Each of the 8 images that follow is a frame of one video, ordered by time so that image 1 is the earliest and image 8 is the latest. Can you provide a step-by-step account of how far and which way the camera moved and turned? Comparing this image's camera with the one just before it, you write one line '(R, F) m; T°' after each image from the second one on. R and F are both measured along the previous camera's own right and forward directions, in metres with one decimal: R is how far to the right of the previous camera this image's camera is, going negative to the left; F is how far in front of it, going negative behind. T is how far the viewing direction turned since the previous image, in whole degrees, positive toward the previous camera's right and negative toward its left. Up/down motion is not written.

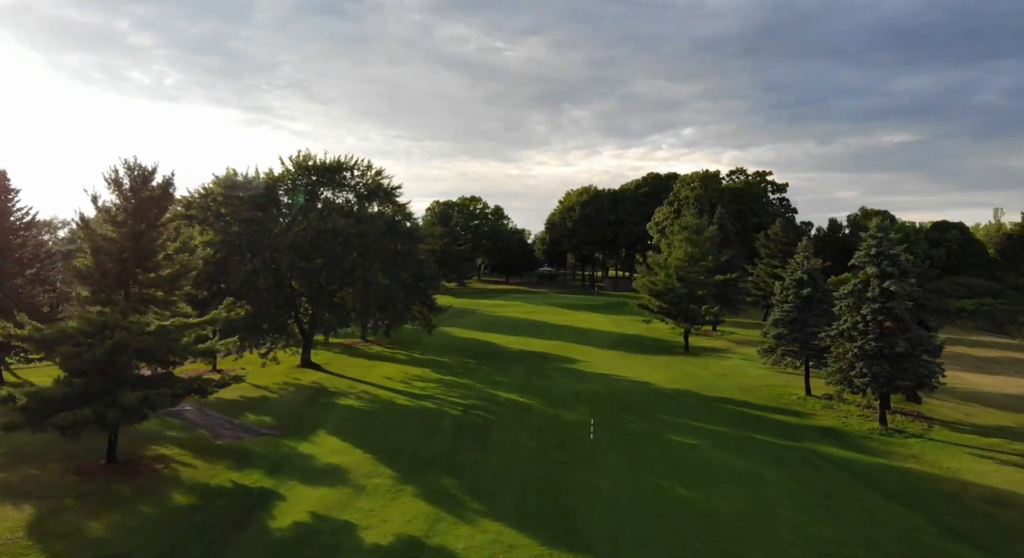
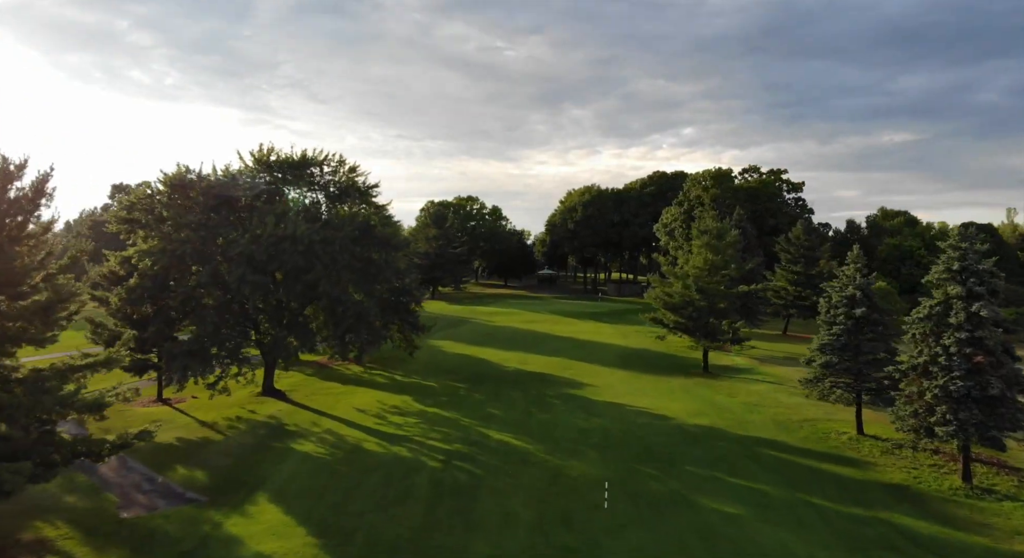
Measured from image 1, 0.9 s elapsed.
(+0.2, +4.5) m; 0°
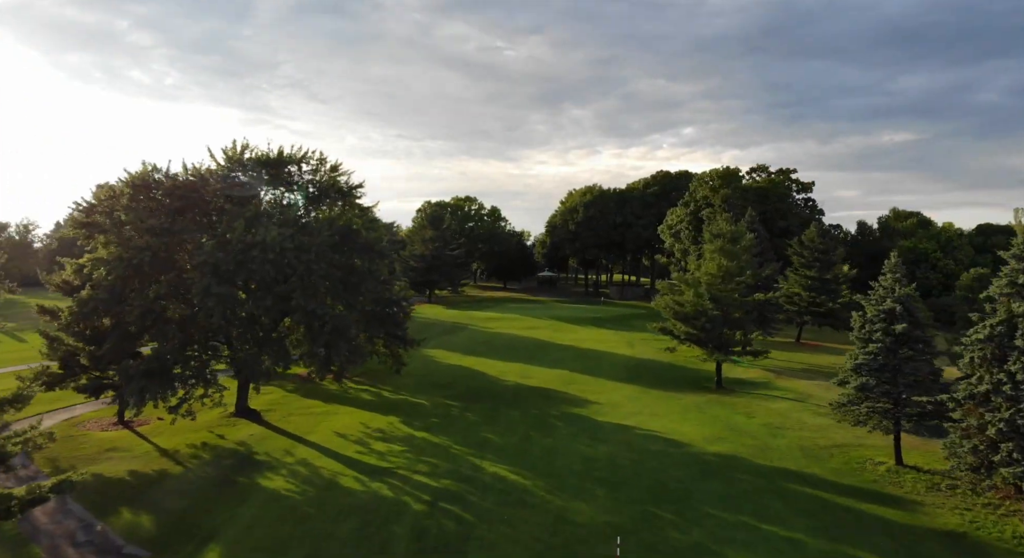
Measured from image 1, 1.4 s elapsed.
(+0.1, +2.5) m; 0°
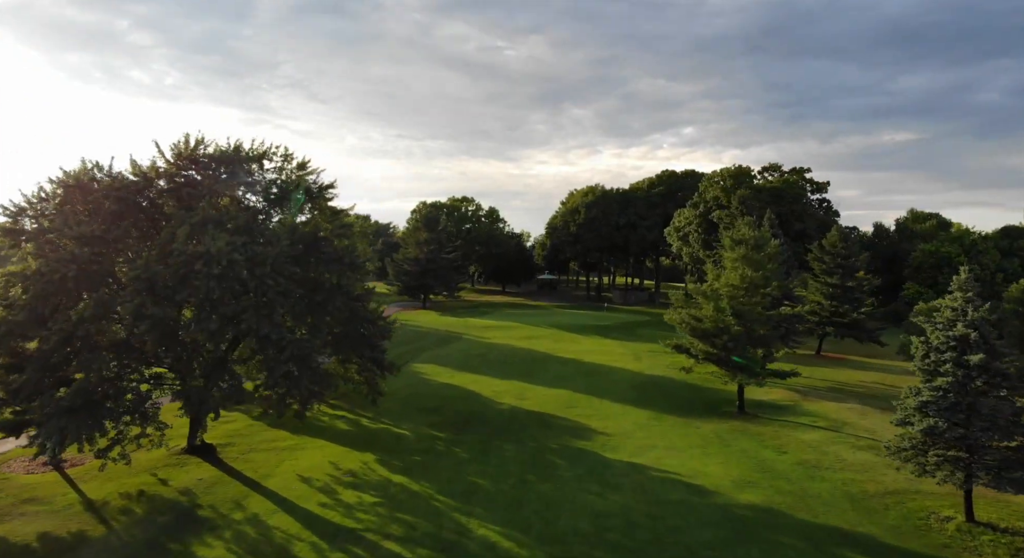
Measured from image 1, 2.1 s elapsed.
(+0.2, +3.4) m; 0°
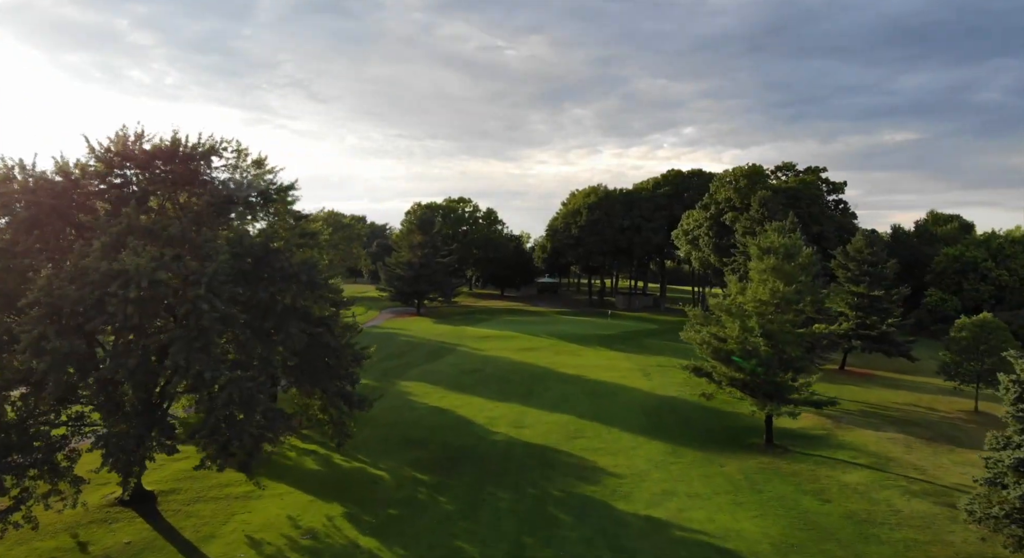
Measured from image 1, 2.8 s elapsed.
(+0.2, +3.4) m; 0°
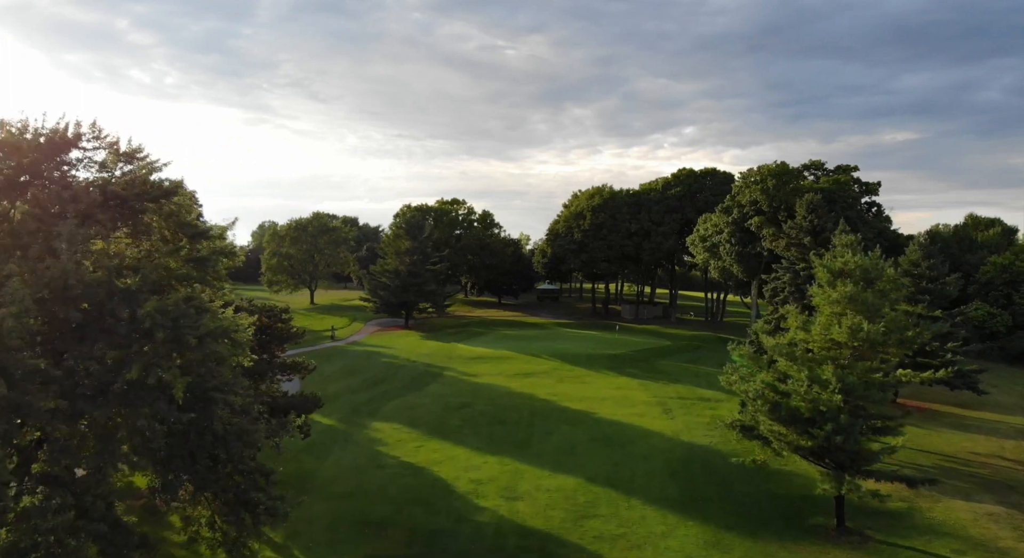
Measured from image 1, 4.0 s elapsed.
(+0.3, +5.8) m; 0°
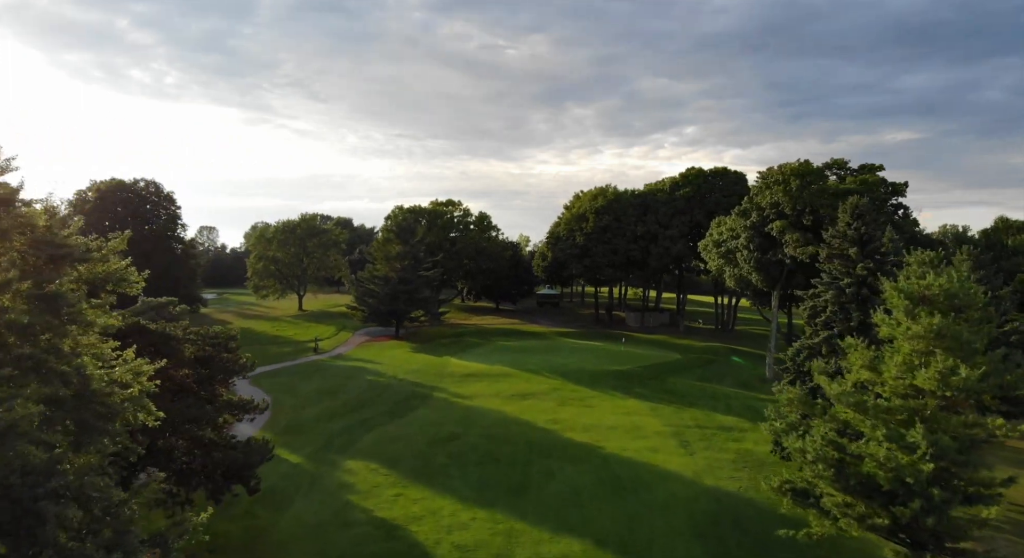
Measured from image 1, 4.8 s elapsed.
(+0.2, +3.9) m; 0°
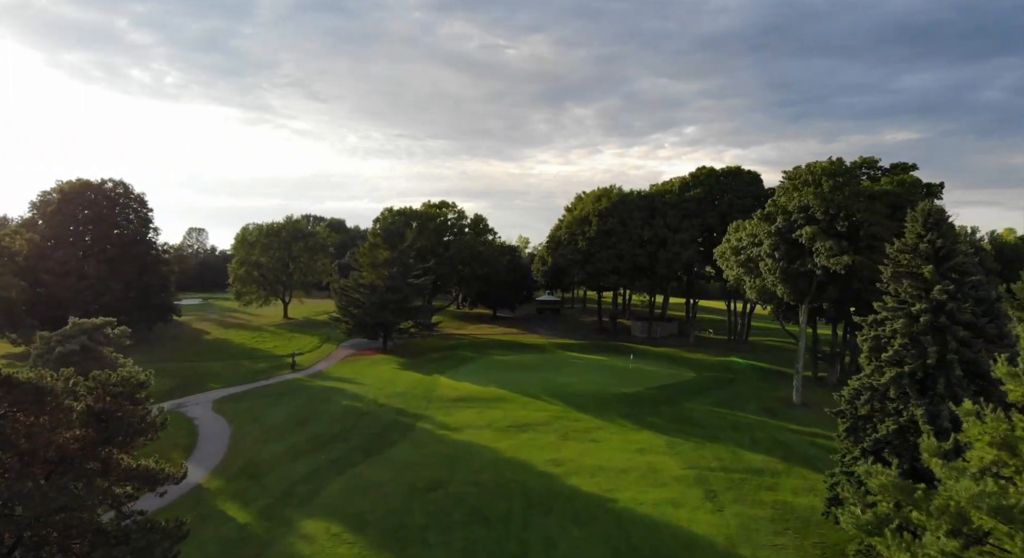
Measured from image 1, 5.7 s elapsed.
(+0.2, +4.4) m; 0°
